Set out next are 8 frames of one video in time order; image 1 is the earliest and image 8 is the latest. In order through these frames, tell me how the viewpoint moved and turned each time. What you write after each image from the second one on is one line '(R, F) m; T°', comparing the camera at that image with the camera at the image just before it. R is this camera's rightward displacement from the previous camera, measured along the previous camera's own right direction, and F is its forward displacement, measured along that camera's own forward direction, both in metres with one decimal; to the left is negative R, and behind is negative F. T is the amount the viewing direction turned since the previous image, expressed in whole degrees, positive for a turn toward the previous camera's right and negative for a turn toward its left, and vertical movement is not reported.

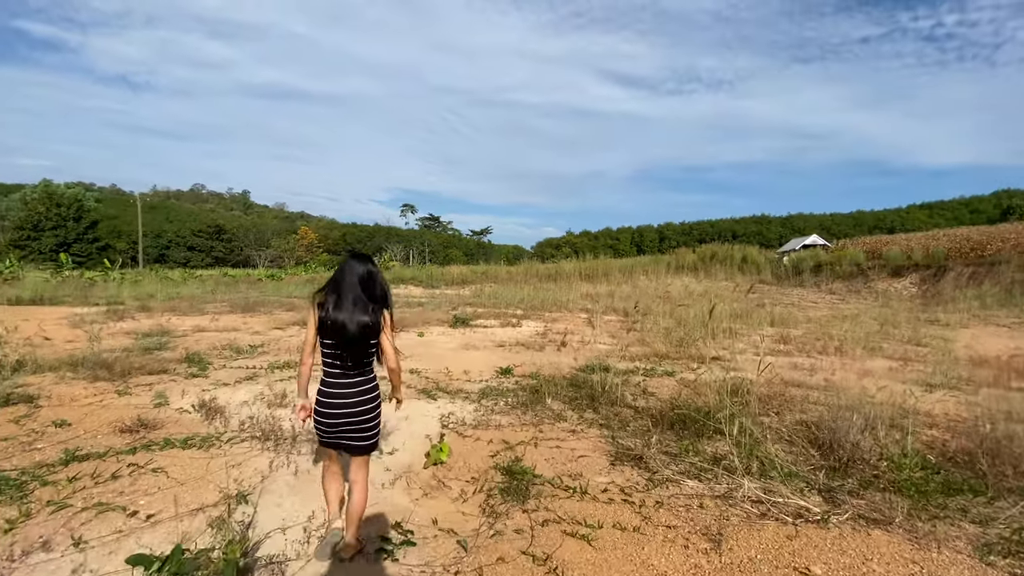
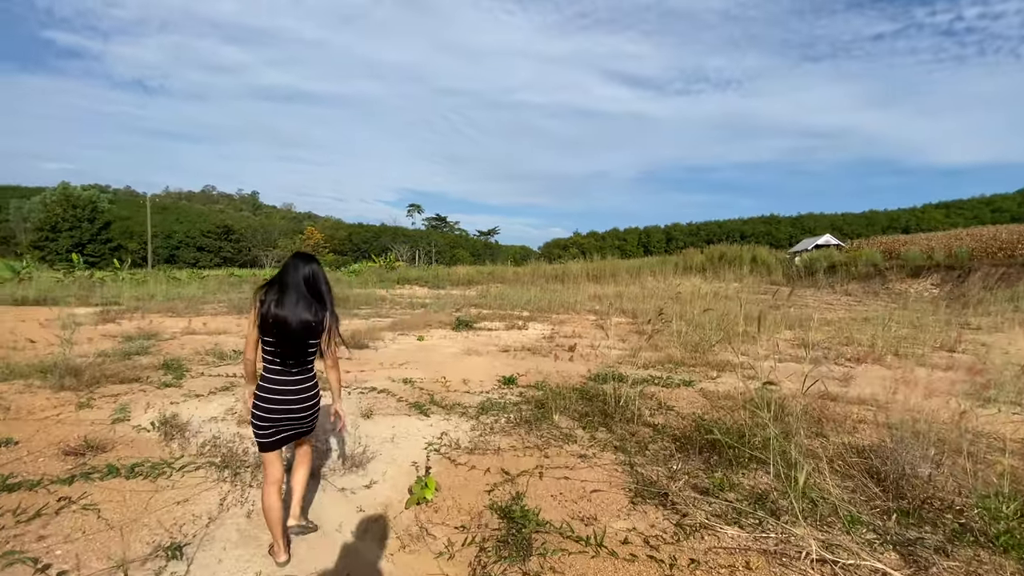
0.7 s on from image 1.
(0.0, +0.6) m; -1°
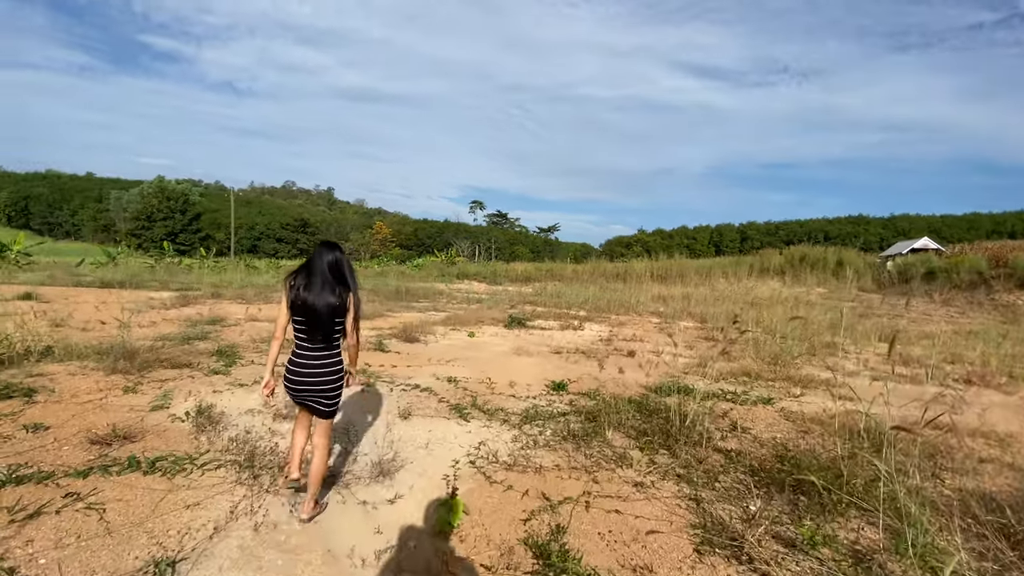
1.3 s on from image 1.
(+0.1, +0.5) m; -7°
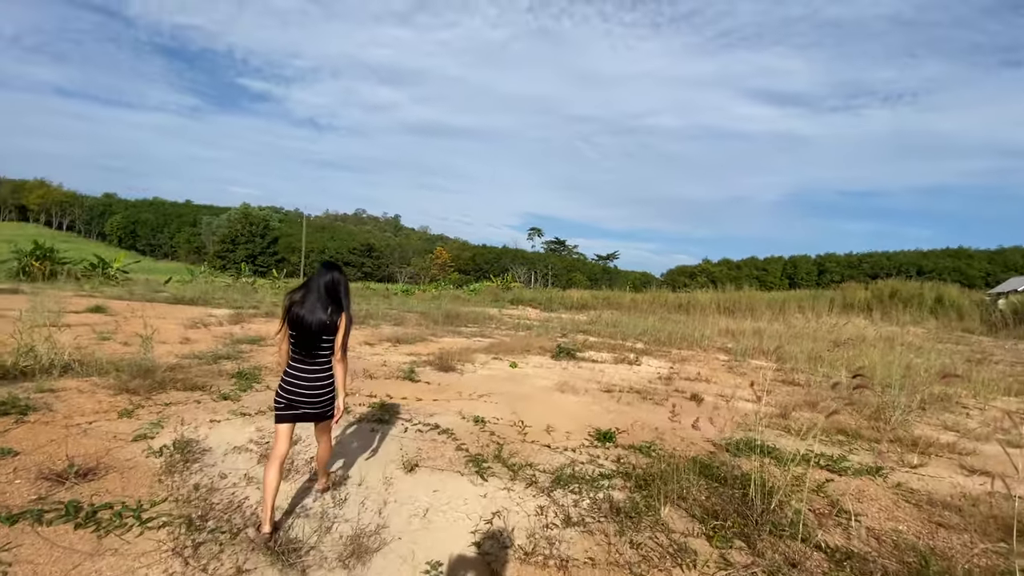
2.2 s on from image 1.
(+0.2, +0.8) m; -7°
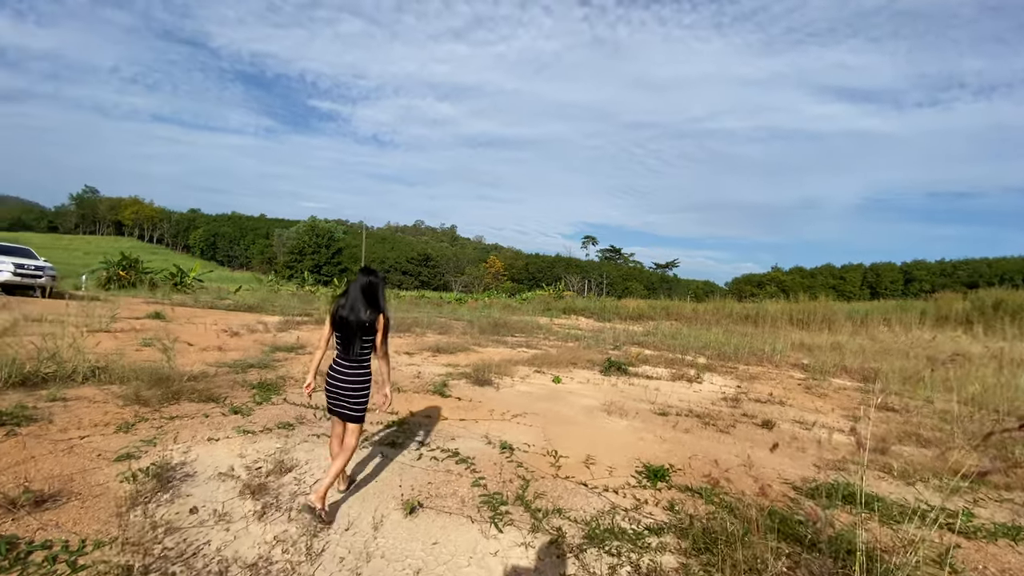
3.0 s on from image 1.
(+0.2, +0.7) m; -7°
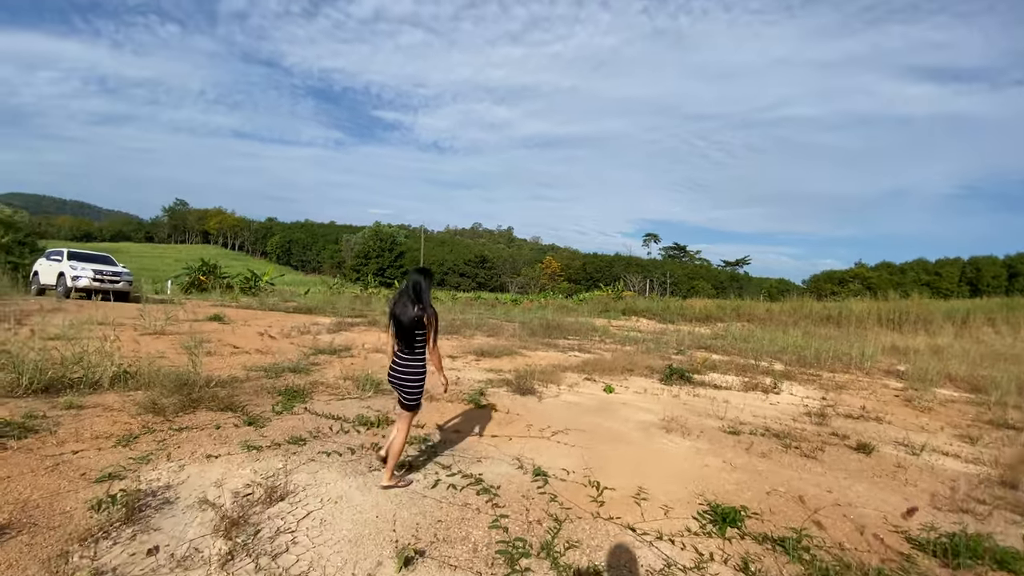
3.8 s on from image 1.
(+0.2, +0.6) m; -7°
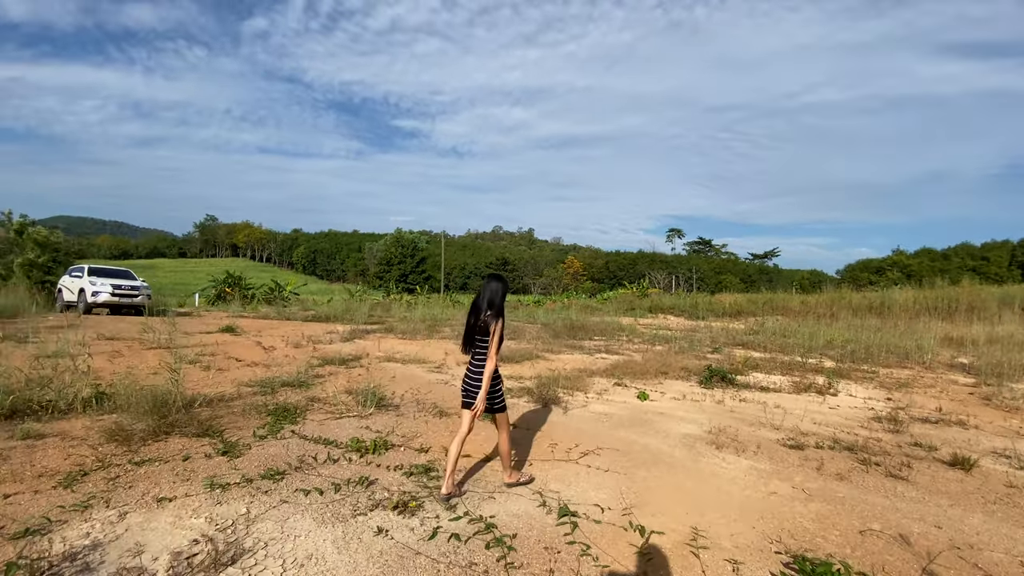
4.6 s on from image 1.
(+0.1, +0.7) m; -3°
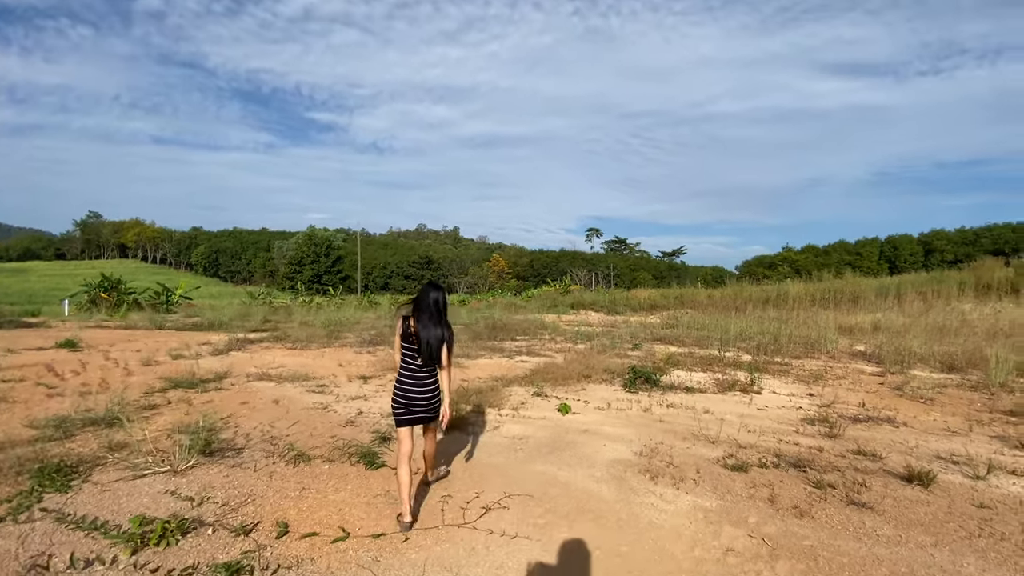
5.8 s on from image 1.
(+0.3, +1.1) m; +9°
